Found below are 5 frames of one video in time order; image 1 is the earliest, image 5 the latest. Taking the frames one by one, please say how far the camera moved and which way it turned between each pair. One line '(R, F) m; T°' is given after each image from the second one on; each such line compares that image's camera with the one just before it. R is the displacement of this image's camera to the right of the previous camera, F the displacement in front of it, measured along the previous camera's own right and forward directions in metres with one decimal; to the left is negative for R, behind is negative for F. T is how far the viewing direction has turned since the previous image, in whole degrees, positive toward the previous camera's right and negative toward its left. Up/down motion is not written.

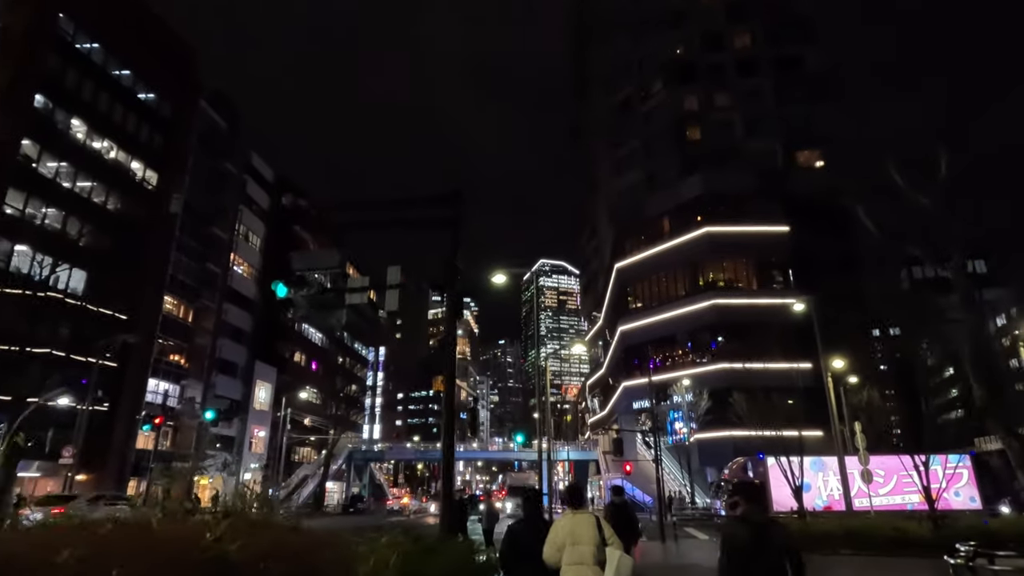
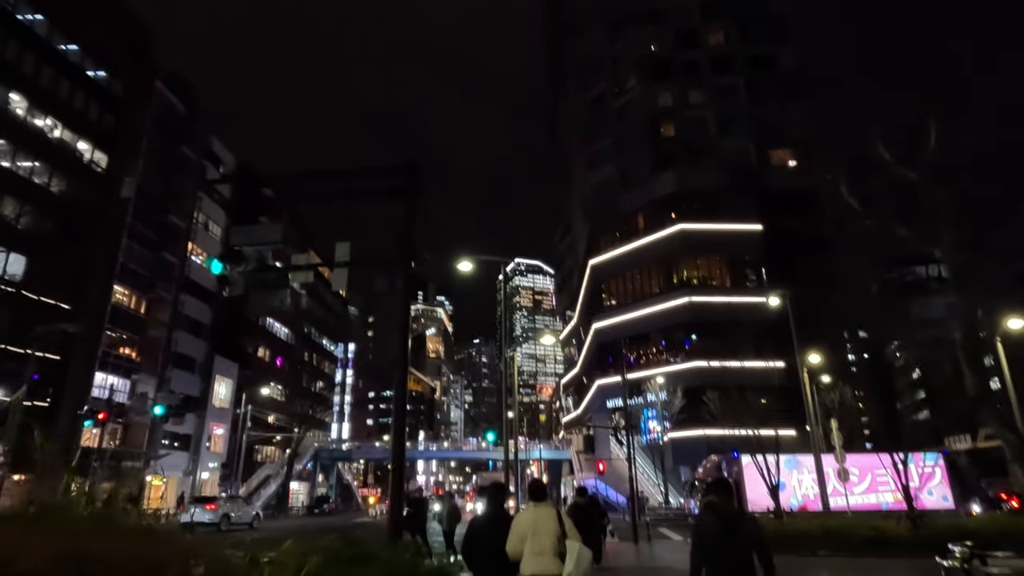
(+0.3, +1.2) m; +2°
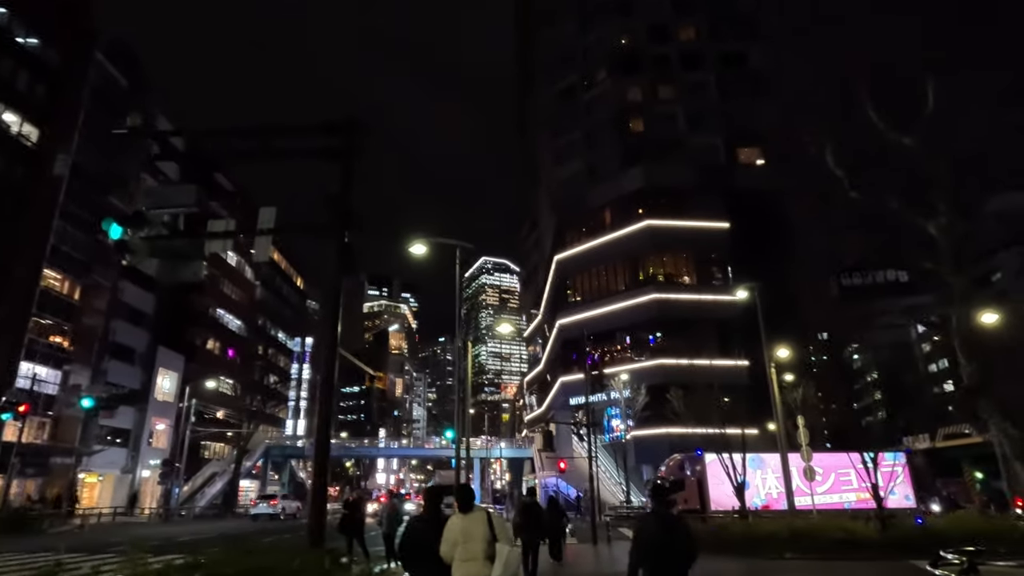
(+0.4, +1.5) m; +3°
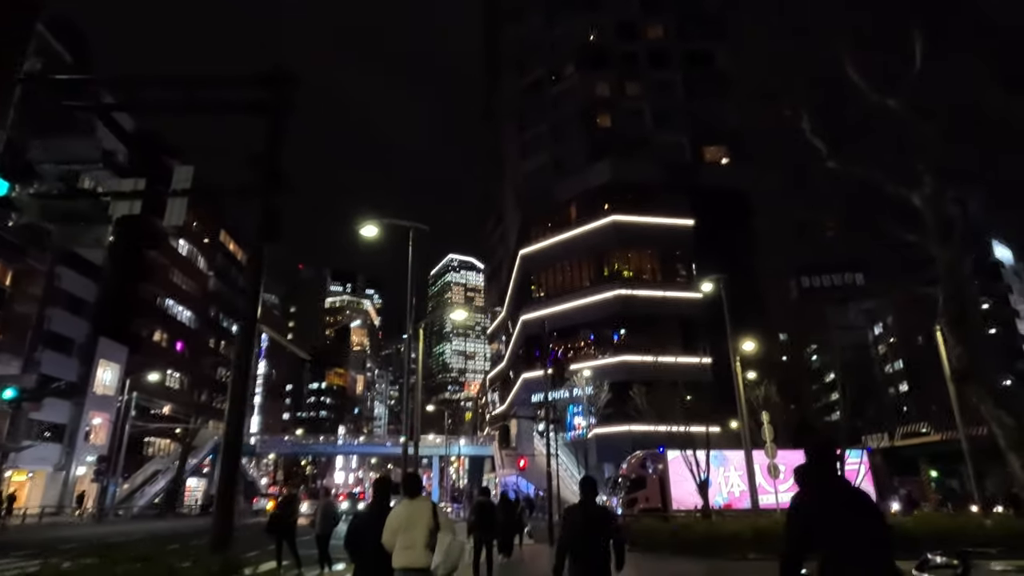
(+0.3, +1.2) m; +3°
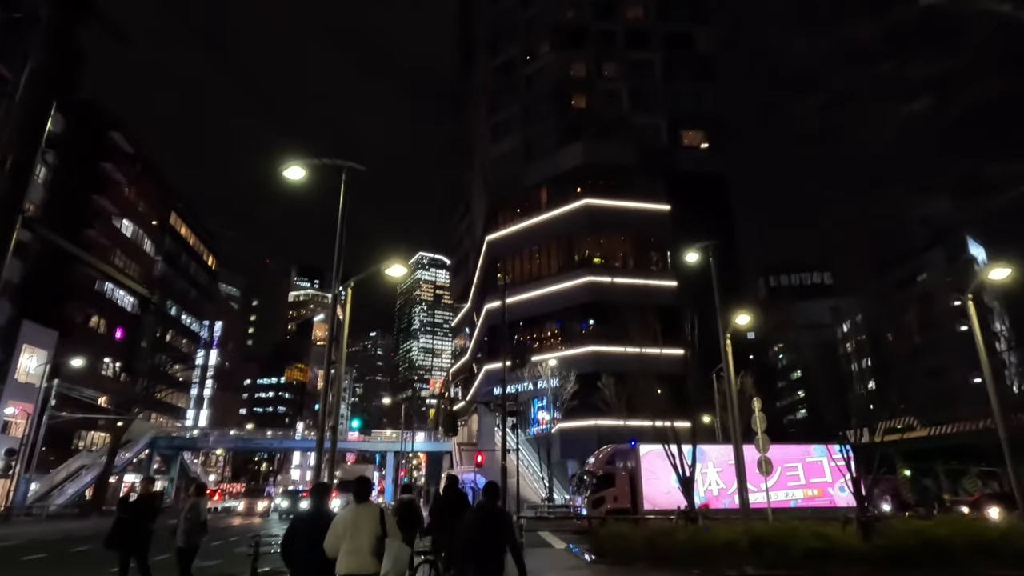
(+0.5, +3.3) m; +3°
